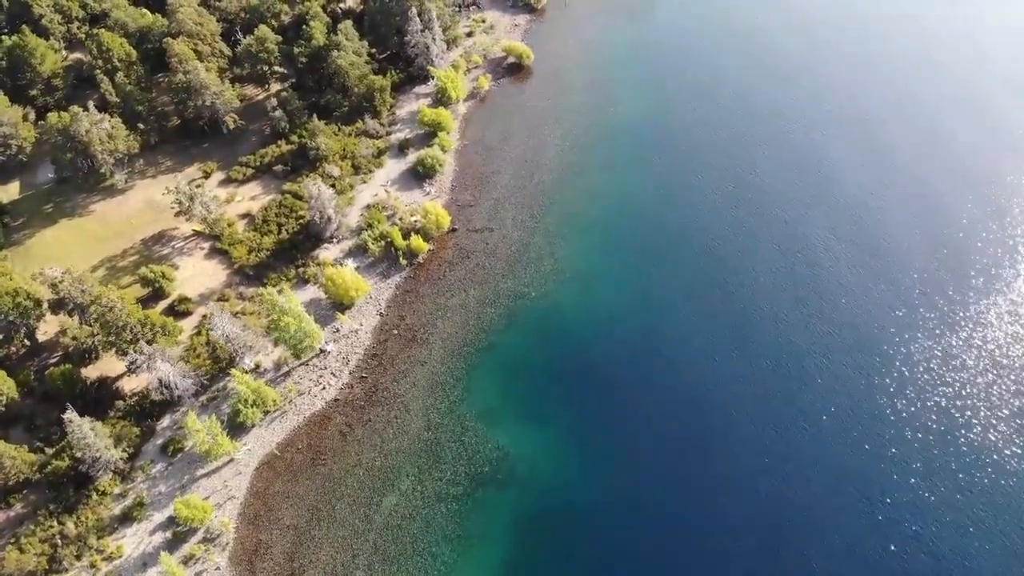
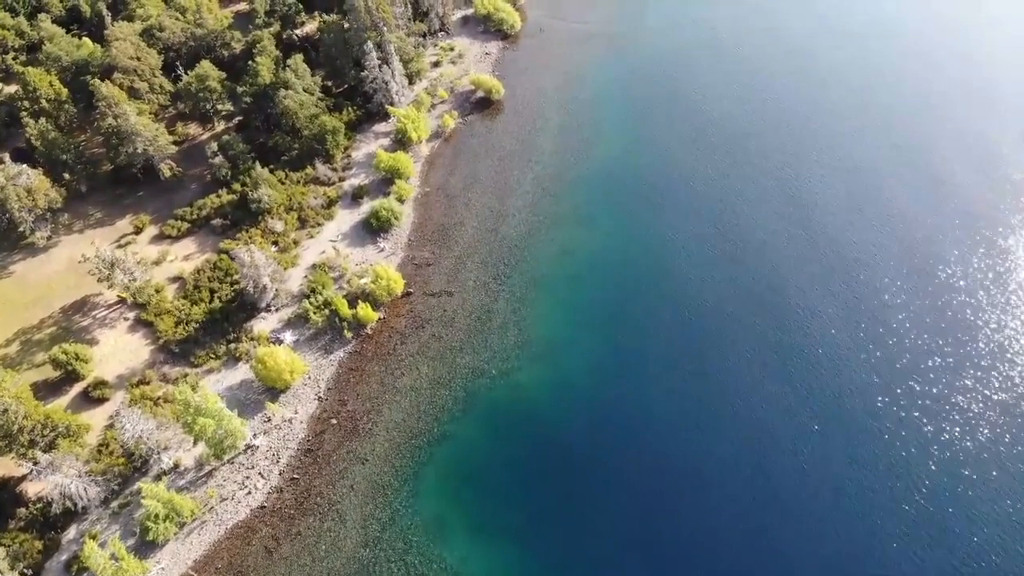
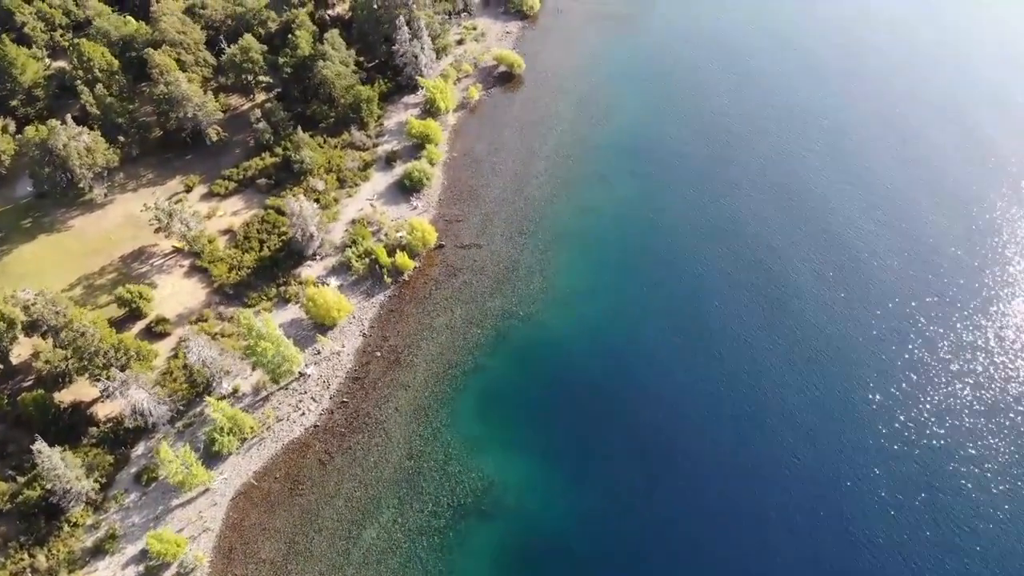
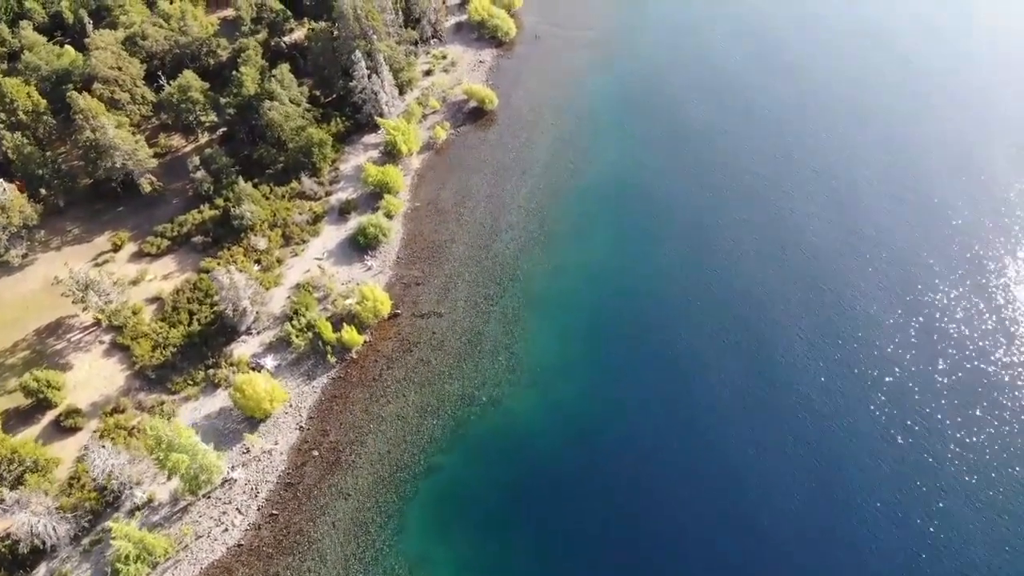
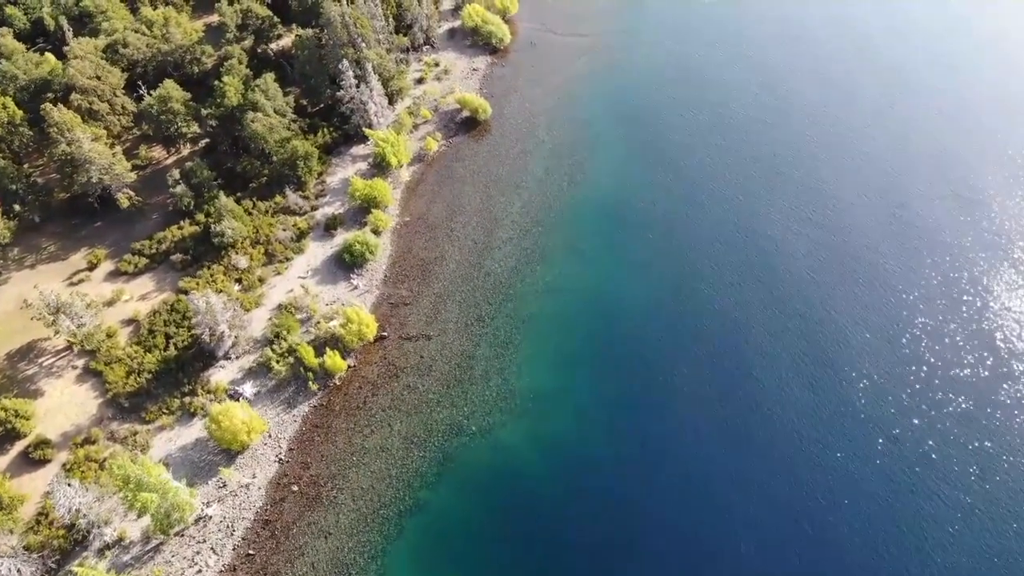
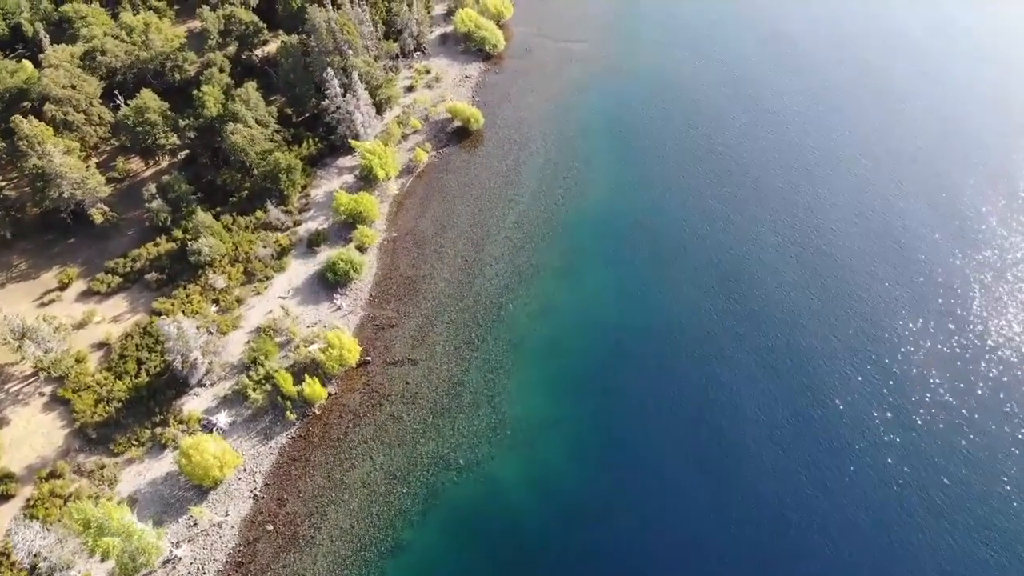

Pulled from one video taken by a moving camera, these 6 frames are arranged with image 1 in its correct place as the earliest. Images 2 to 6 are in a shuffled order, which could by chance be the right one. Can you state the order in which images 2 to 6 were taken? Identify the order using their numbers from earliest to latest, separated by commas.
3, 2, 4, 5, 6
